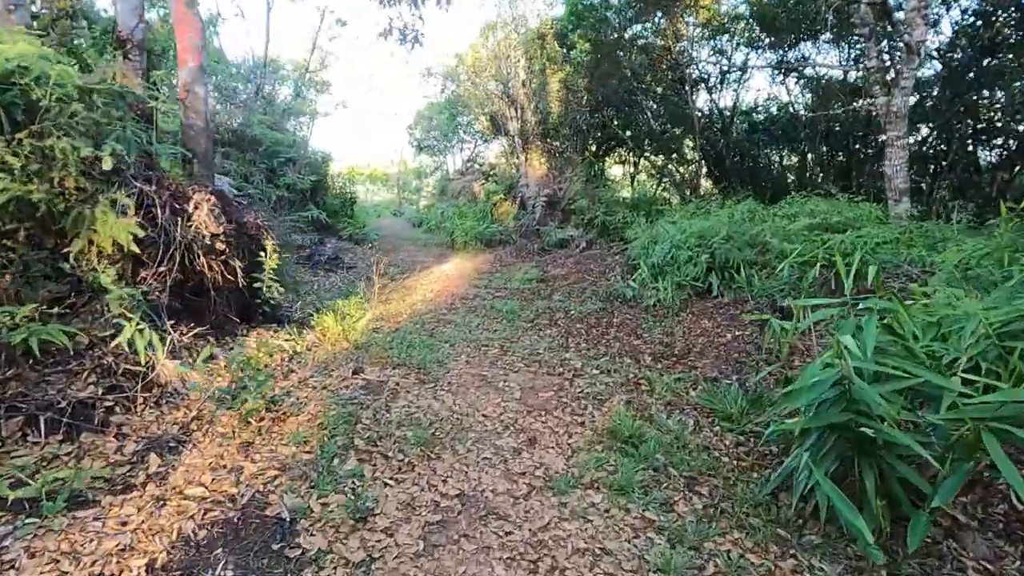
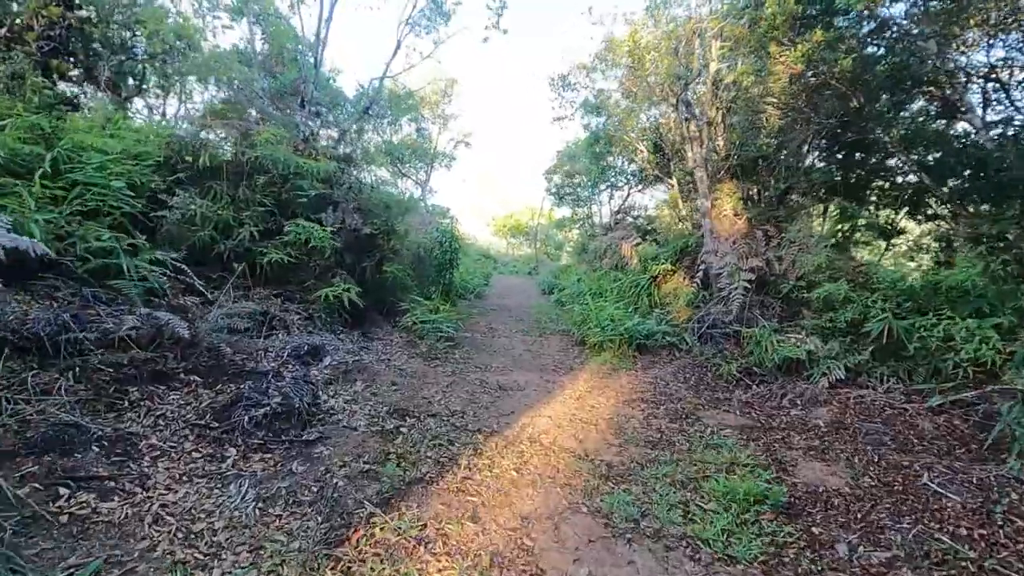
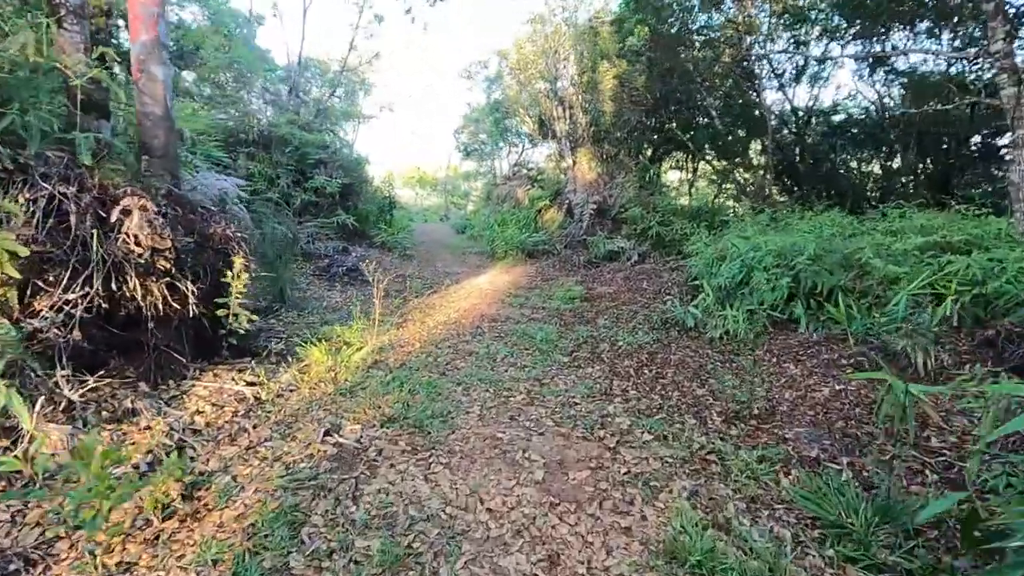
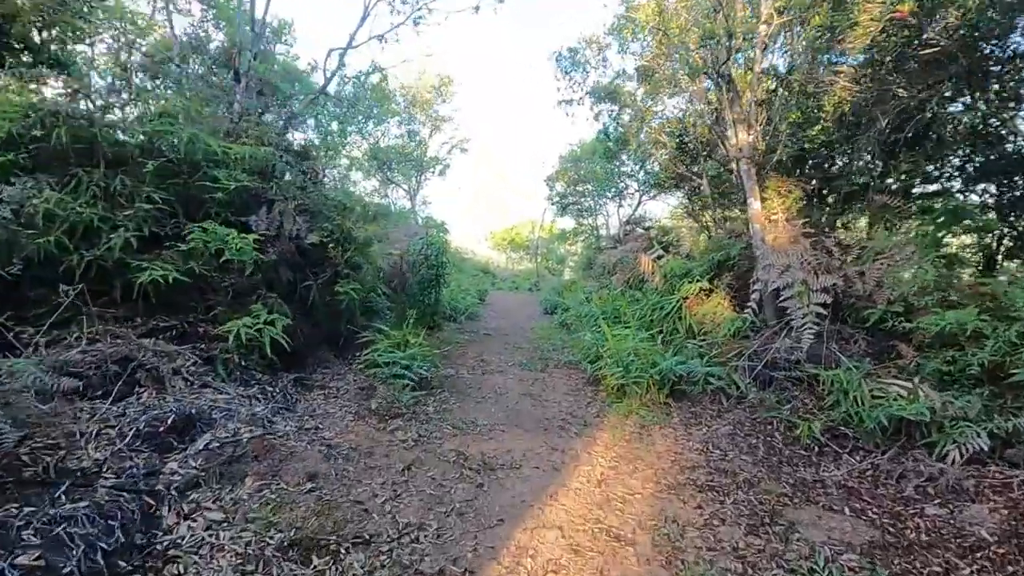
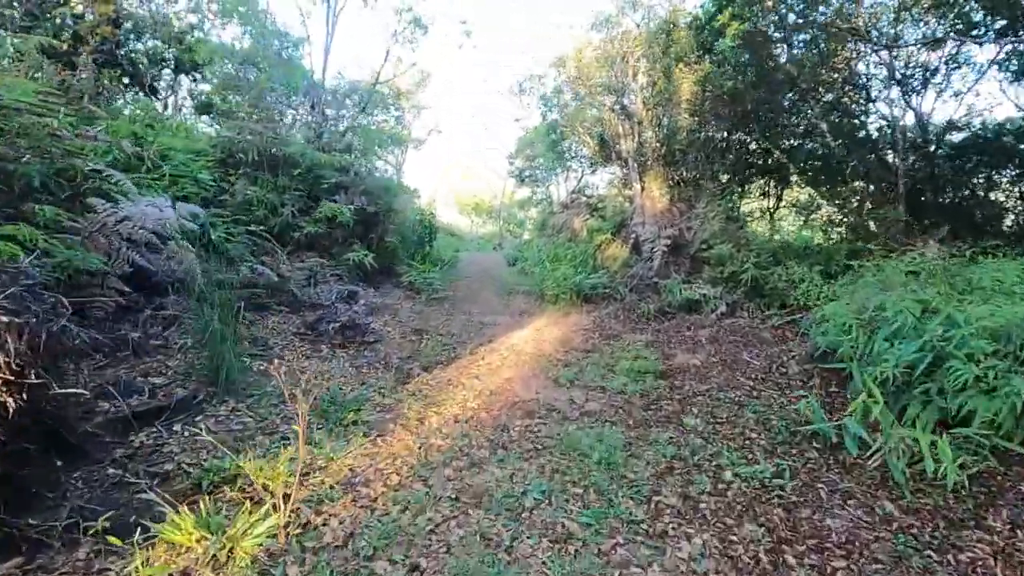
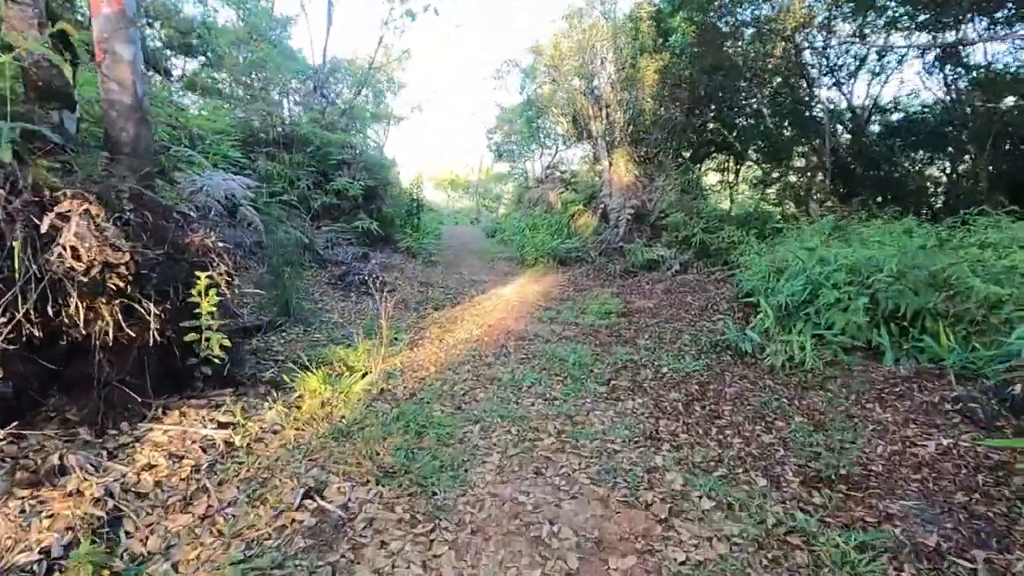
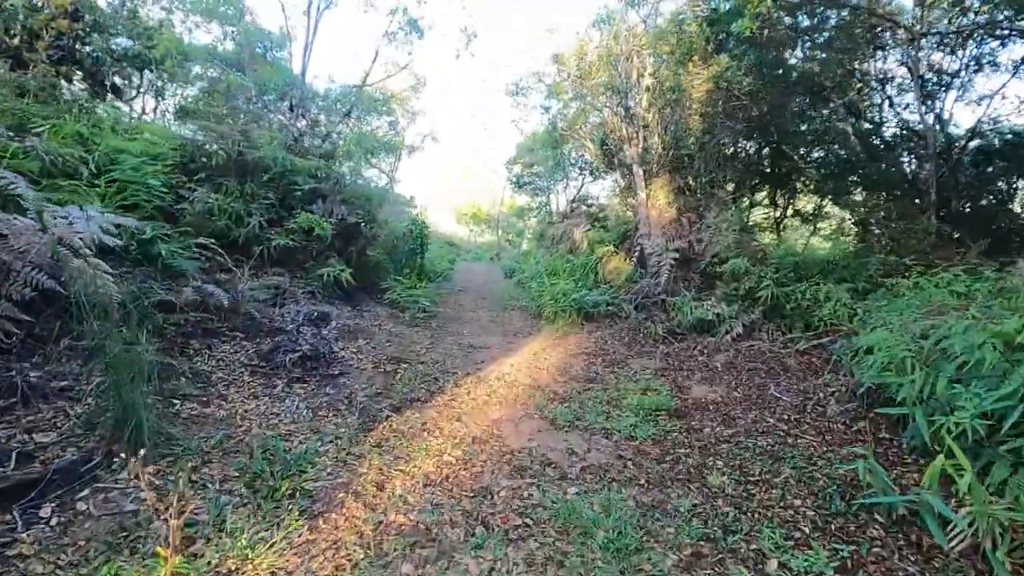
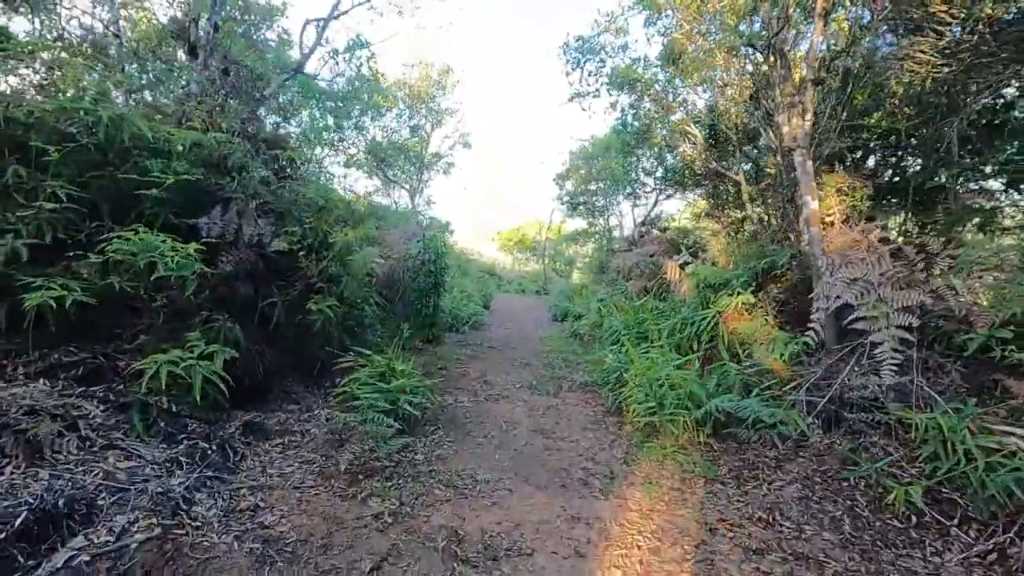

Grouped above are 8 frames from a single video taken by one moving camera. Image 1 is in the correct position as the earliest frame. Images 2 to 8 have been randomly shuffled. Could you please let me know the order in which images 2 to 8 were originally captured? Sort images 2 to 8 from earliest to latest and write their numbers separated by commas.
3, 6, 5, 7, 2, 4, 8
